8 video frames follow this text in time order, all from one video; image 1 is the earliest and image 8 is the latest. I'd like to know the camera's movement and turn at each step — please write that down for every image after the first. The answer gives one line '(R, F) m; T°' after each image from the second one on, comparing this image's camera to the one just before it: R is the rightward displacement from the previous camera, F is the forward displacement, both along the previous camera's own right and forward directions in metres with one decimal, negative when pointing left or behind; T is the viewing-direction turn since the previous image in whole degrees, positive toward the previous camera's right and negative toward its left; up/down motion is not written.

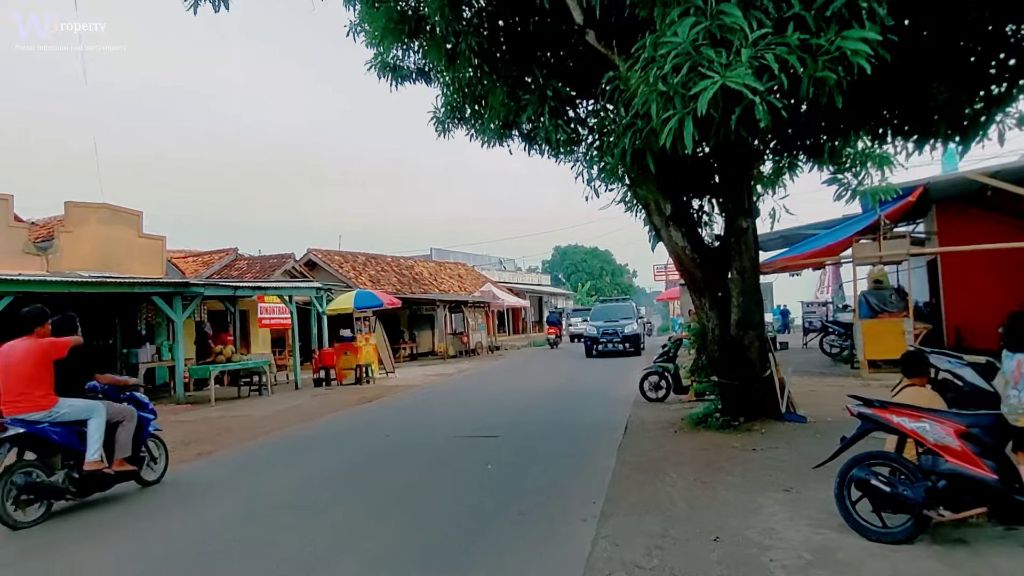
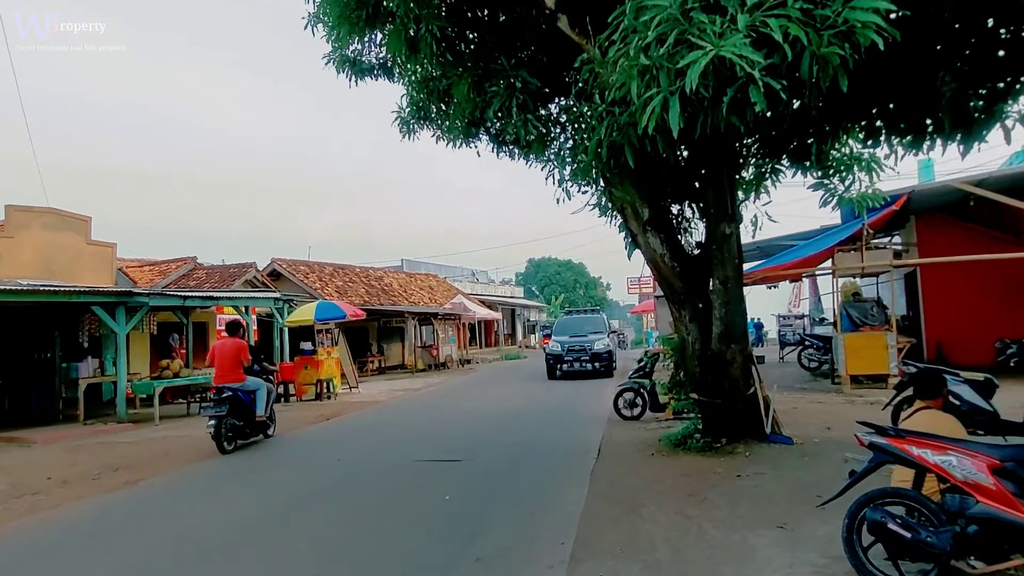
(+0.1, +0.7) m; +2°
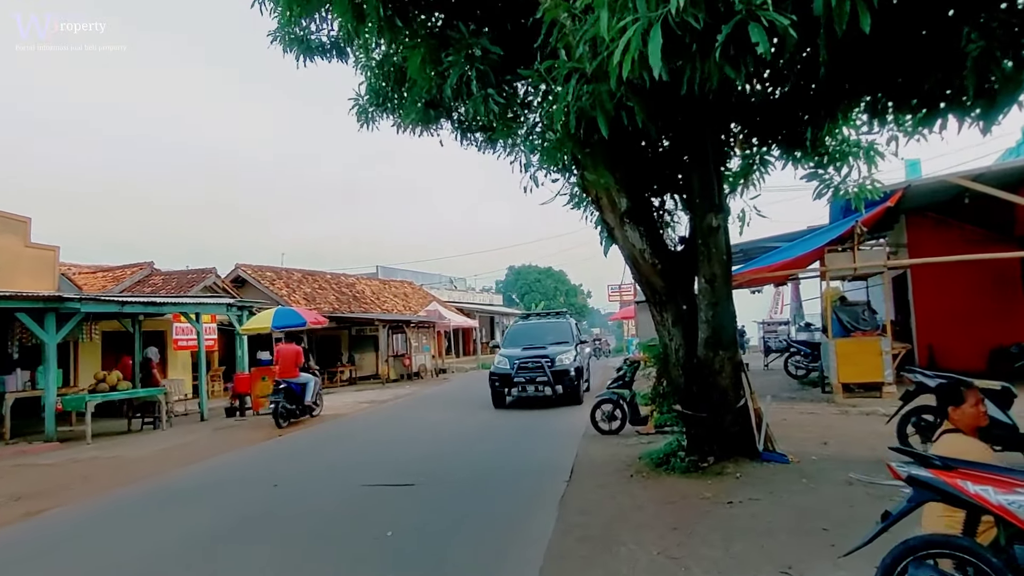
(+0.2, +0.9) m; +2°
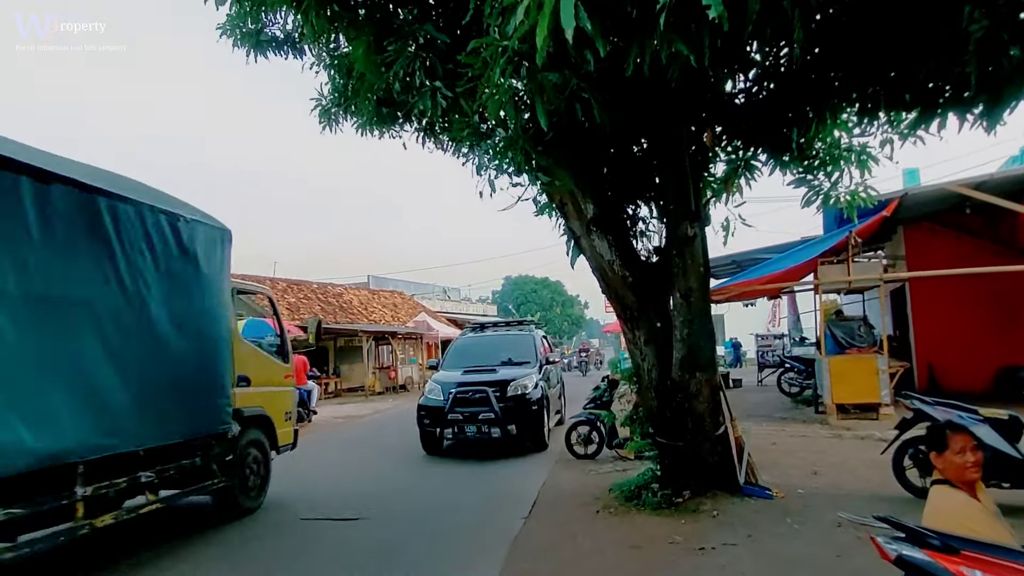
(+0.4, +0.6) m; 0°
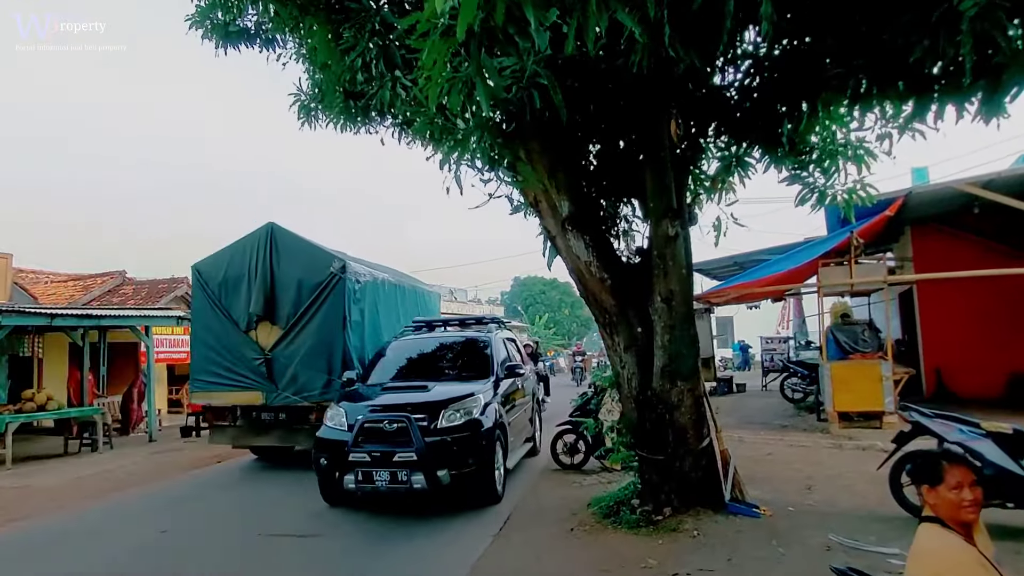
(+0.4, +0.4) m; -1°
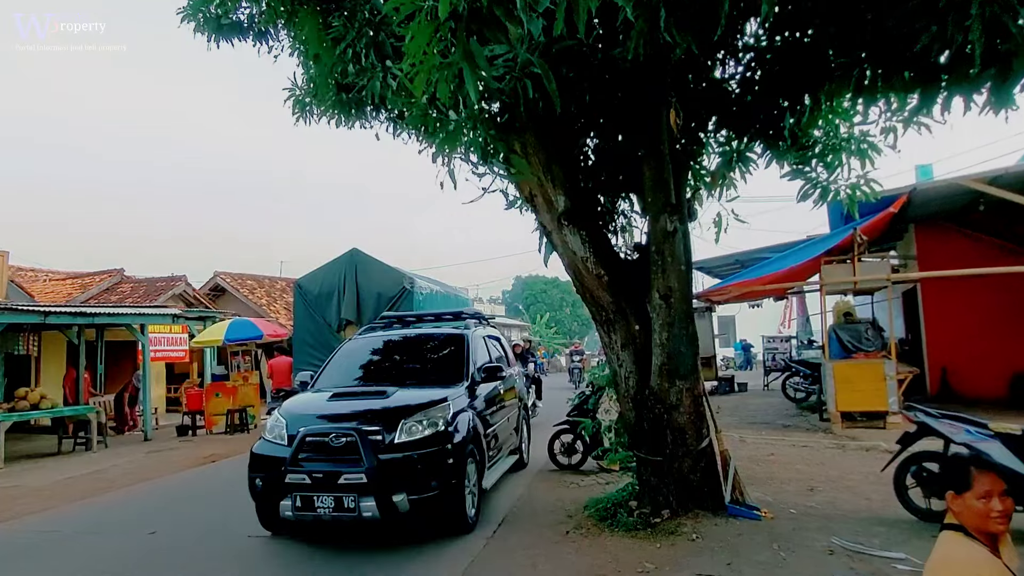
(+0.1, +0.1) m; 0°
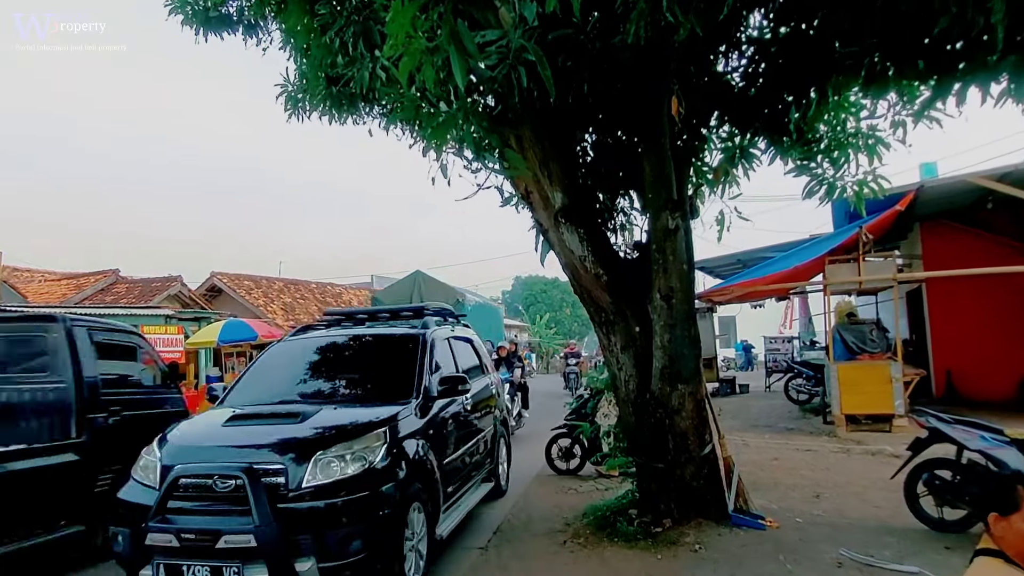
(0.0, +0.2) m; 0°
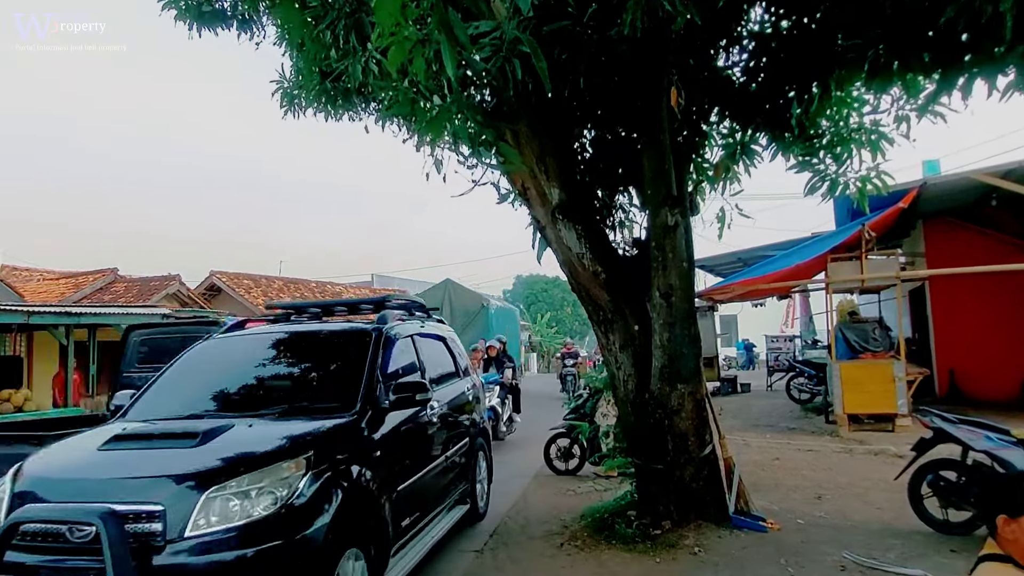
(0.0, +0.1) m; 0°
